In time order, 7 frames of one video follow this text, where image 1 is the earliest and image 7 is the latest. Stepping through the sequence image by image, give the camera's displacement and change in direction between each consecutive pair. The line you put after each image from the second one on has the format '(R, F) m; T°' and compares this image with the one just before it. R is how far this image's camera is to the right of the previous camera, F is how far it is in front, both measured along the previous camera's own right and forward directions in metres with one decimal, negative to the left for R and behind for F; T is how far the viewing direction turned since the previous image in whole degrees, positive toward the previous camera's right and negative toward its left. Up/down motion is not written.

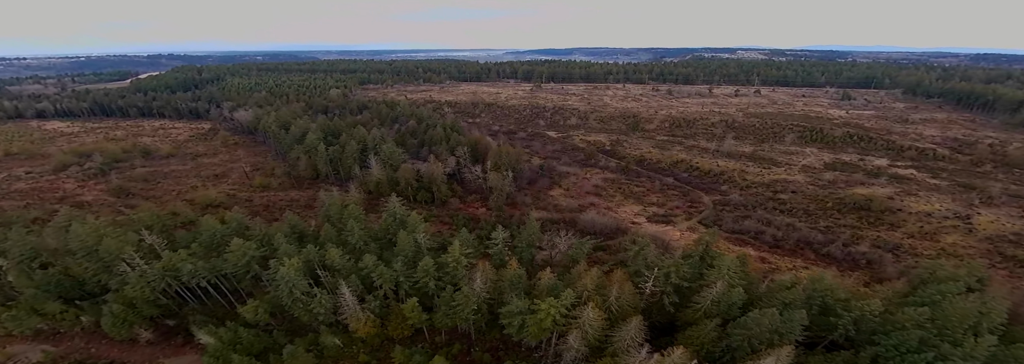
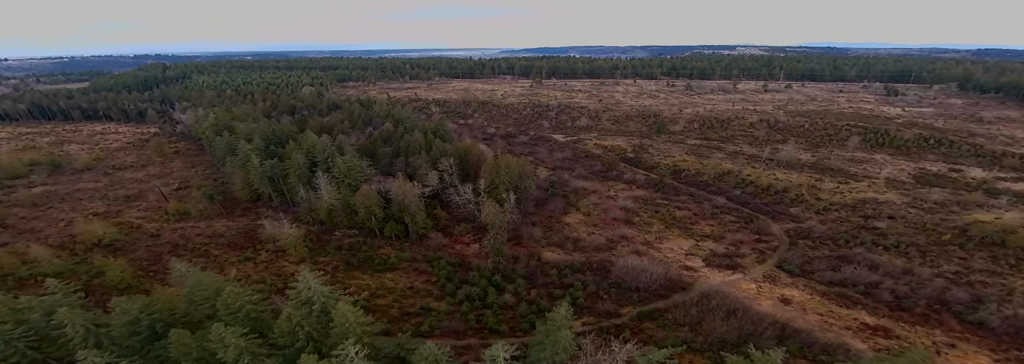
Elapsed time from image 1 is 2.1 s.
(-0.5, +12.0) m; 0°
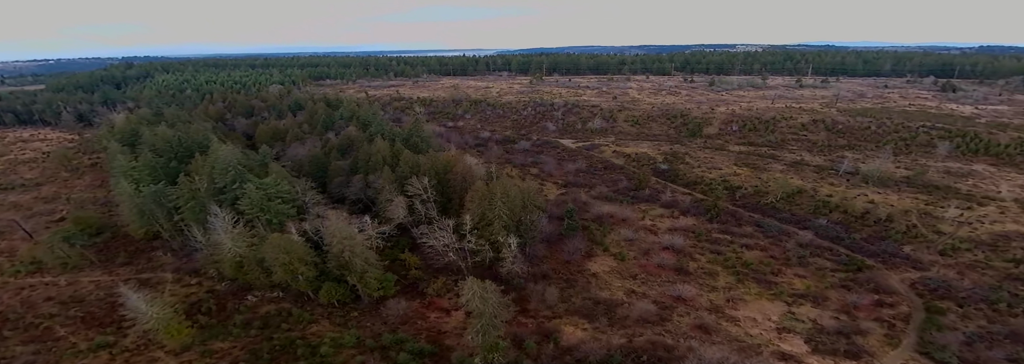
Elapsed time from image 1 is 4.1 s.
(-0.1, +10.7) m; 0°
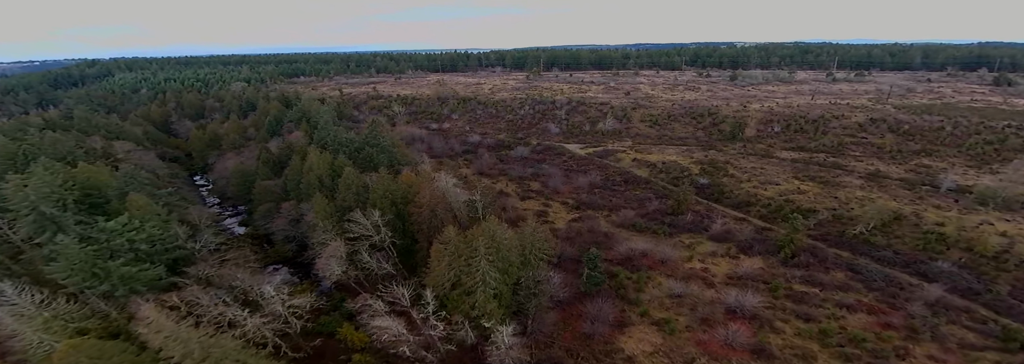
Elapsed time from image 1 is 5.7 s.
(+0.2, +8.4) m; 0°
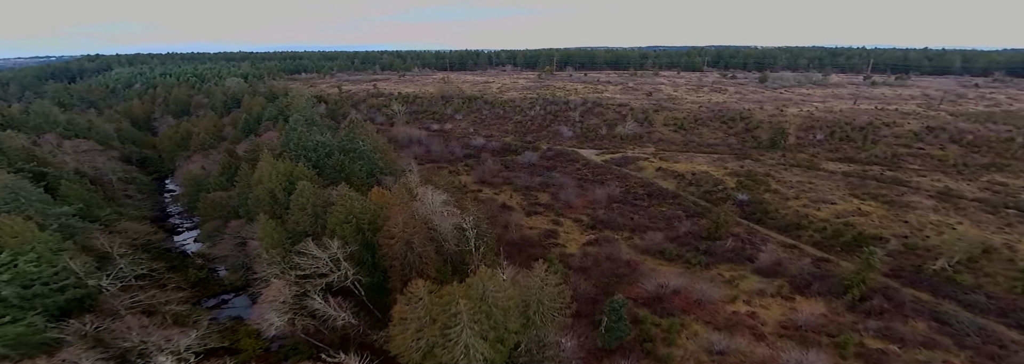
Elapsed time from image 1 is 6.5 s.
(+0.3, +4.0) m; -1°
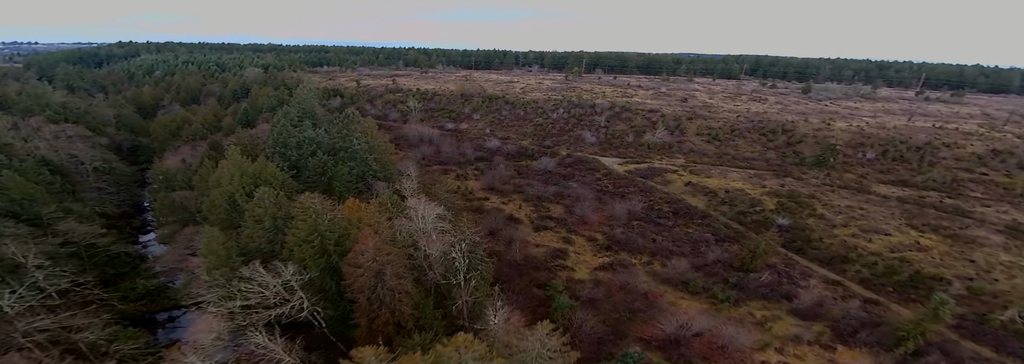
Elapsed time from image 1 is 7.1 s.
(+0.7, +2.3) m; -3°
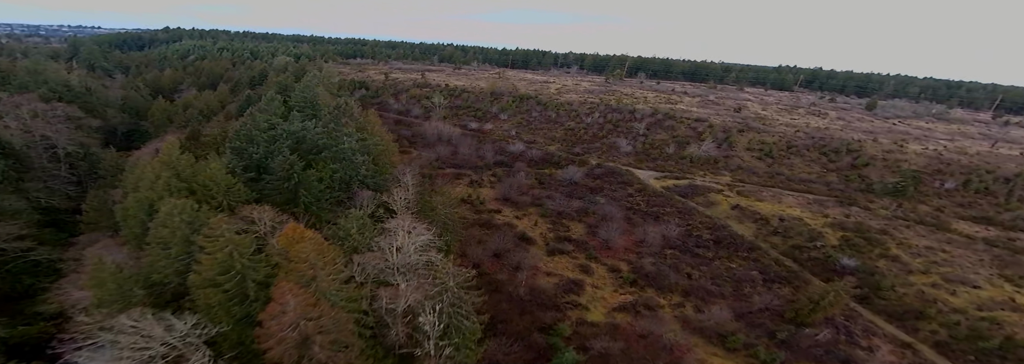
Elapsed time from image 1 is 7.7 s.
(+0.9, +2.9) m; -5°
